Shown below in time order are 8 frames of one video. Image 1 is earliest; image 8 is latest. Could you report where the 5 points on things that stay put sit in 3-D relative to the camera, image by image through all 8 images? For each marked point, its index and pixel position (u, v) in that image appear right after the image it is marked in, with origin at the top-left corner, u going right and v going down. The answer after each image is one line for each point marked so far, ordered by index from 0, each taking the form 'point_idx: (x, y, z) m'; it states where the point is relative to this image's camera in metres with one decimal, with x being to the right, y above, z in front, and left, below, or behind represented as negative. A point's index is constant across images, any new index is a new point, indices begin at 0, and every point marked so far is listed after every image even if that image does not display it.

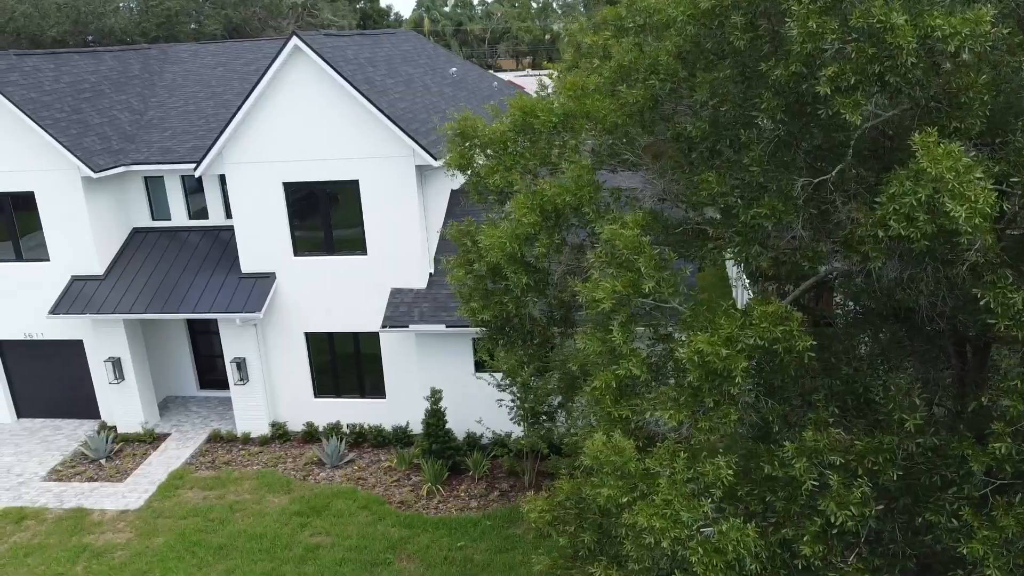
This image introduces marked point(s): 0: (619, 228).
0: (+0.9, +0.5, +6.9) m
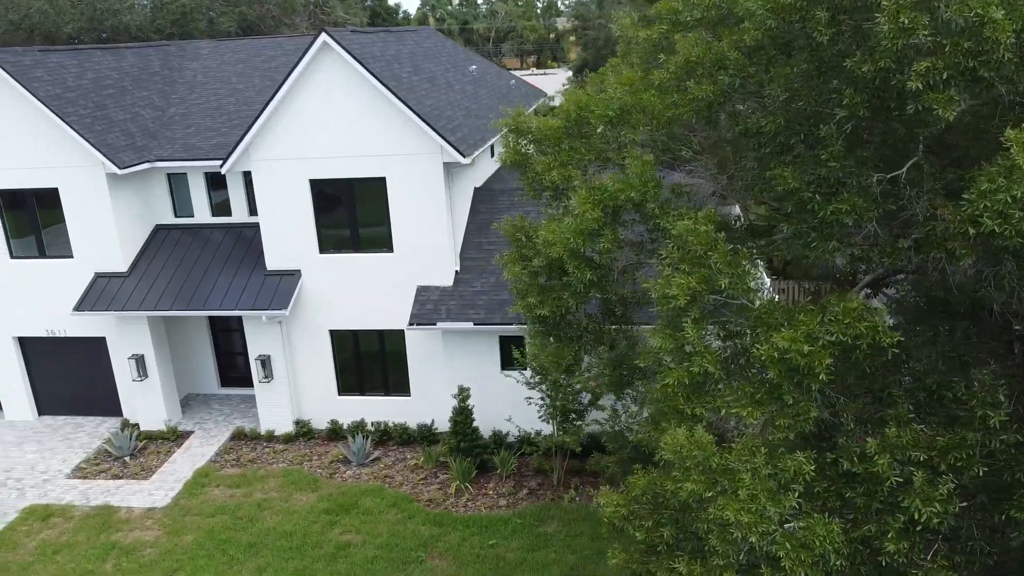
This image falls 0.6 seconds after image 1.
0: (+1.5, +0.5, +6.9) m
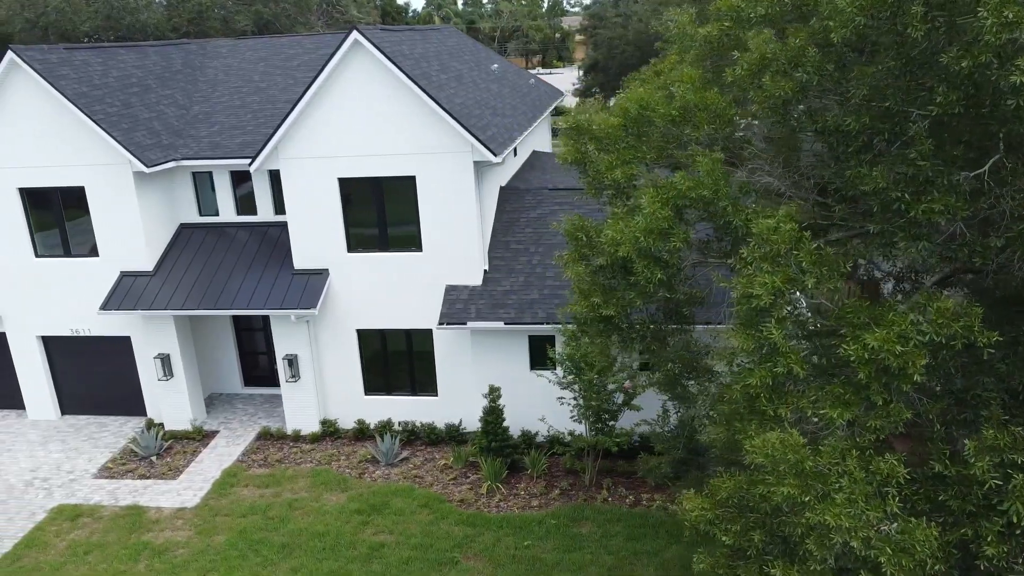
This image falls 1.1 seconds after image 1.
0: (+2.1, +0.5, +6.8) m
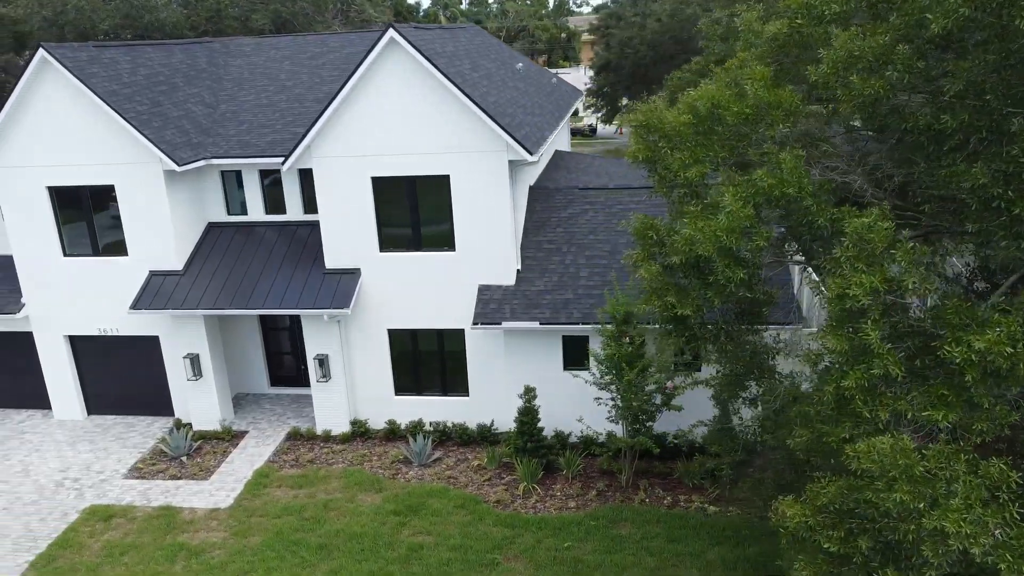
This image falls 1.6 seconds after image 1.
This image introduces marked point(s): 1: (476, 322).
0: (+2.8, +0.5, +6.7) m
1: (-0.7, -0.7, +16.9) m
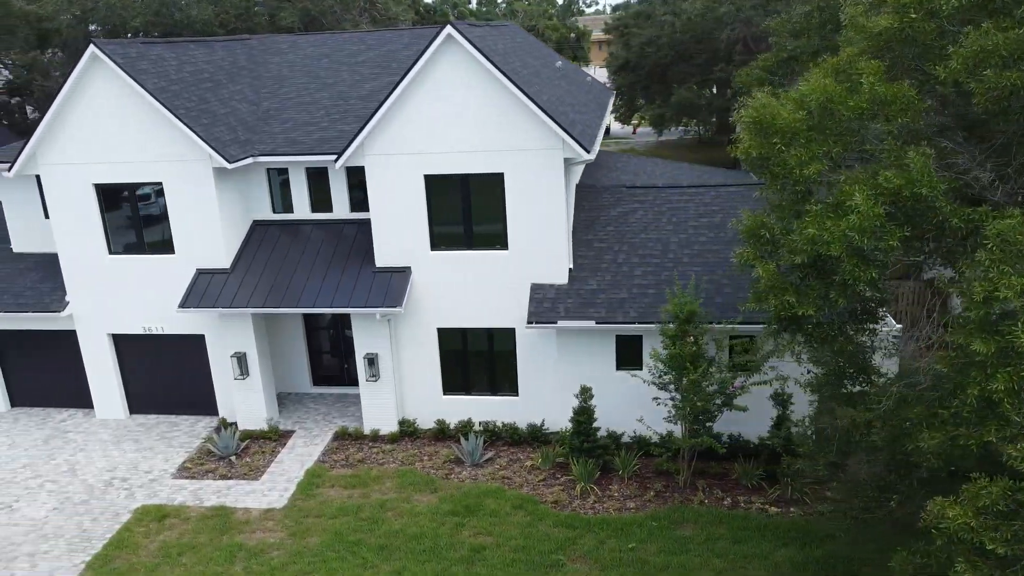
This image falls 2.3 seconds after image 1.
0: (+3.9, +0.5, +6.6) m
1: (+0.4, -0.6, +16.8) m
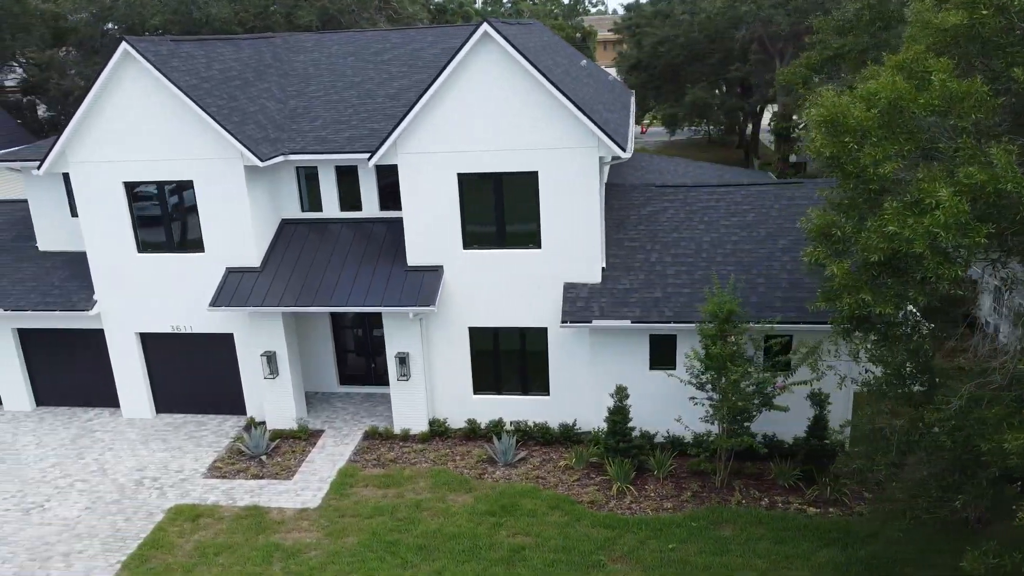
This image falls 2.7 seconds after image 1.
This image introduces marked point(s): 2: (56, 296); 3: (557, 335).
0: (+4.5, +0.5, +6.5) m
1: (+1.0, -0.6, +16.7) m
2: (-10.4, -0.2, +19.3) m
3: (+0.9, -1.0, +17.7) m
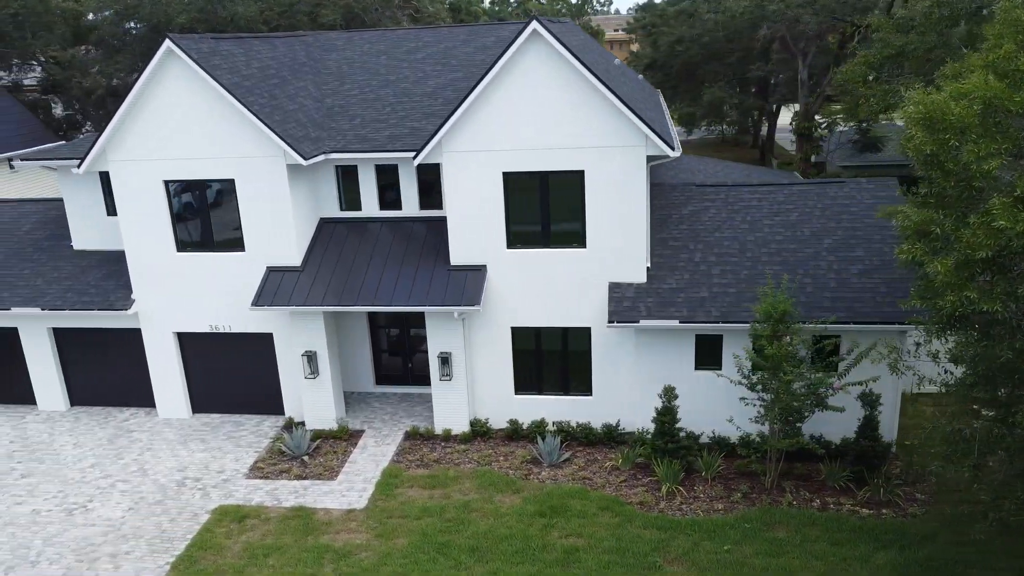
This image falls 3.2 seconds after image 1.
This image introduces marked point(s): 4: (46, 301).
0: (+5.5, +0.5, +6.4) m
1: (+1.9, -0.6, +16.6) m
2: (-9.5, -0.2, +19.2) m
3: (+1.8, -1.0, +17.6) m
4: (-10.5, -0.3, +19.2) m
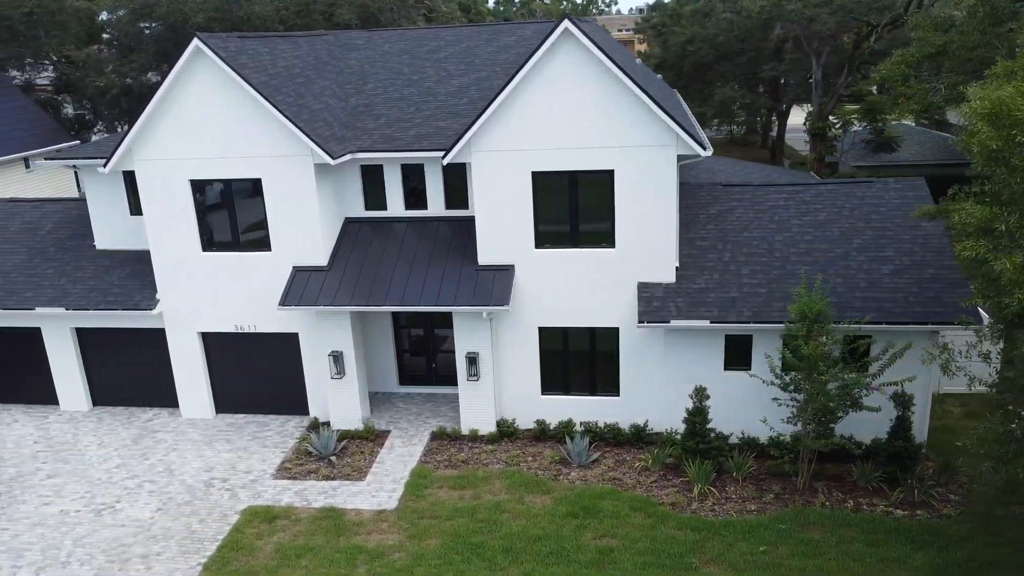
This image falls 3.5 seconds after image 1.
0: (+6.0, +0.5, +6.3) m
1: (+2.5, -0.6, +16.5) m
2: (-8.9, -0.2, +19.1) m
3: (+2.4, -1.0, +17.5) m
4: (-10.0, -0.3, +19.2) m
